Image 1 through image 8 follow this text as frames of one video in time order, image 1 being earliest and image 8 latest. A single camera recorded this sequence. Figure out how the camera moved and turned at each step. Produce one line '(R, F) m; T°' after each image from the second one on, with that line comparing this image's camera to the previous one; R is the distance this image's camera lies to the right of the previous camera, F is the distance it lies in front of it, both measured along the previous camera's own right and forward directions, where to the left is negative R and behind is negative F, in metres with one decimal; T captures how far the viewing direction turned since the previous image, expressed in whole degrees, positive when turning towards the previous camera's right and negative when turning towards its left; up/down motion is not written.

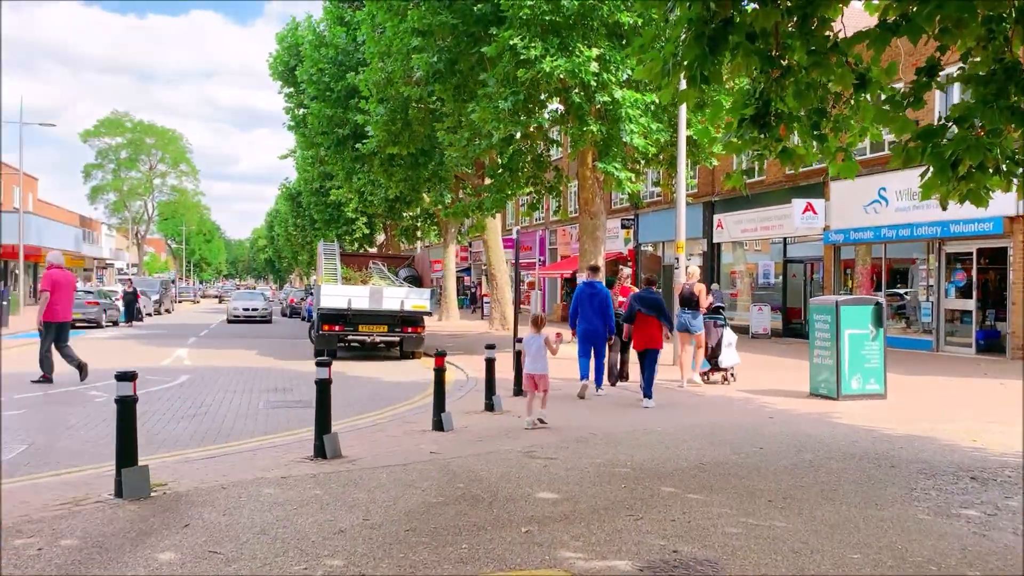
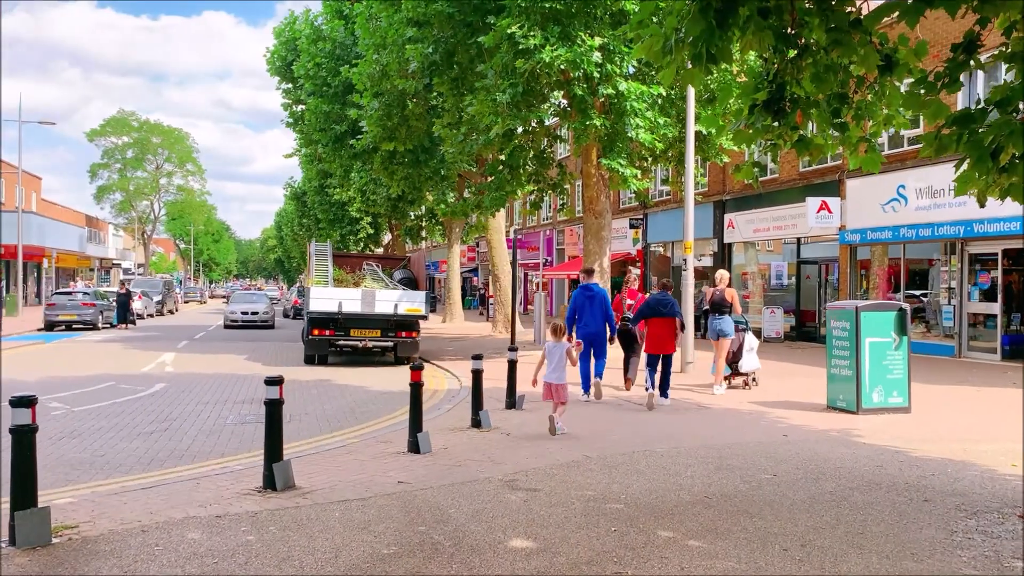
(+0.2, +0.8) m; -1°
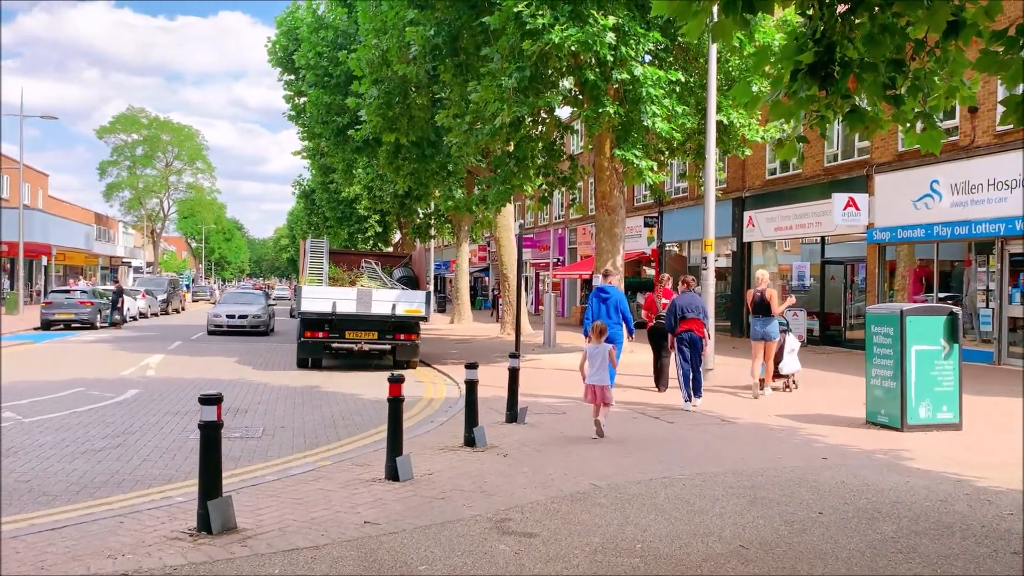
(+0.1, +1.0) m; -1°
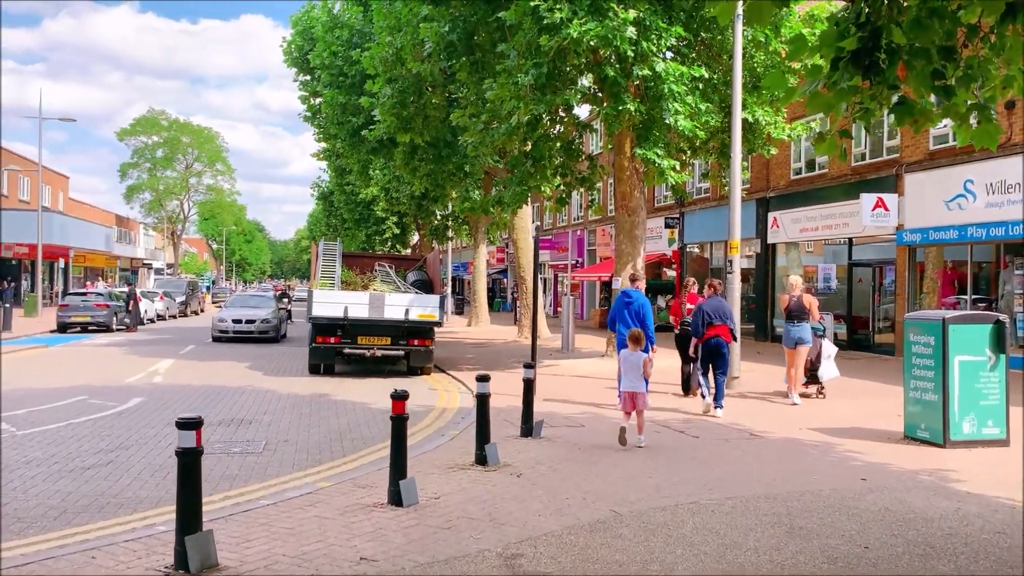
(0.0, +0.5) m; -1°
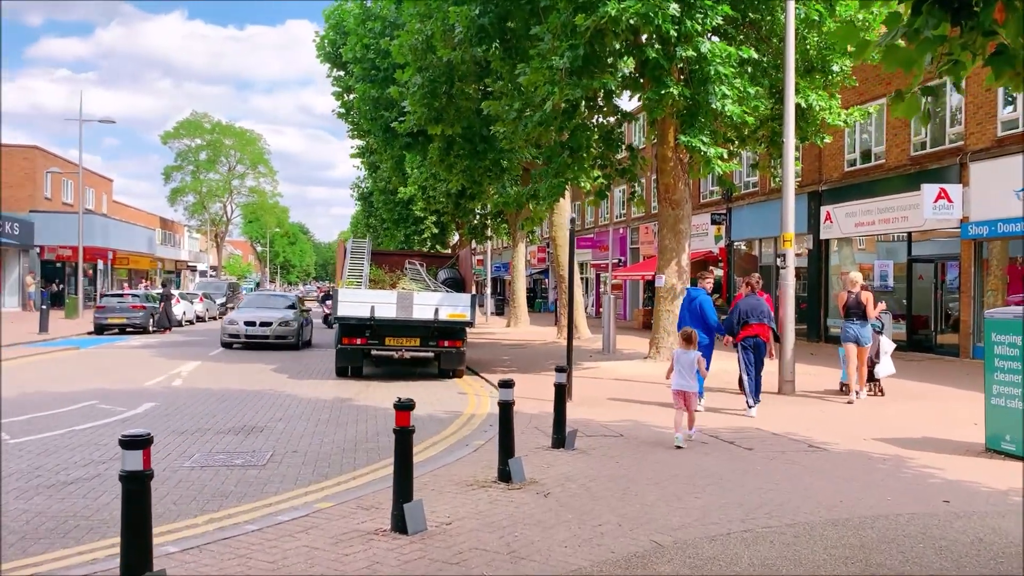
(+0.1, +0.8) m; -3°
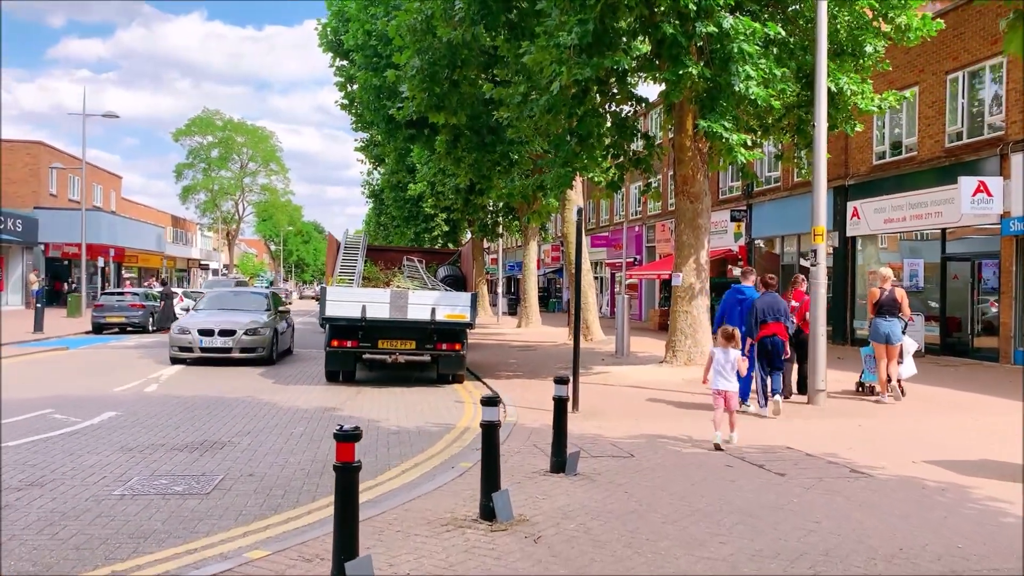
(+0.2, +1.0) m; -1°
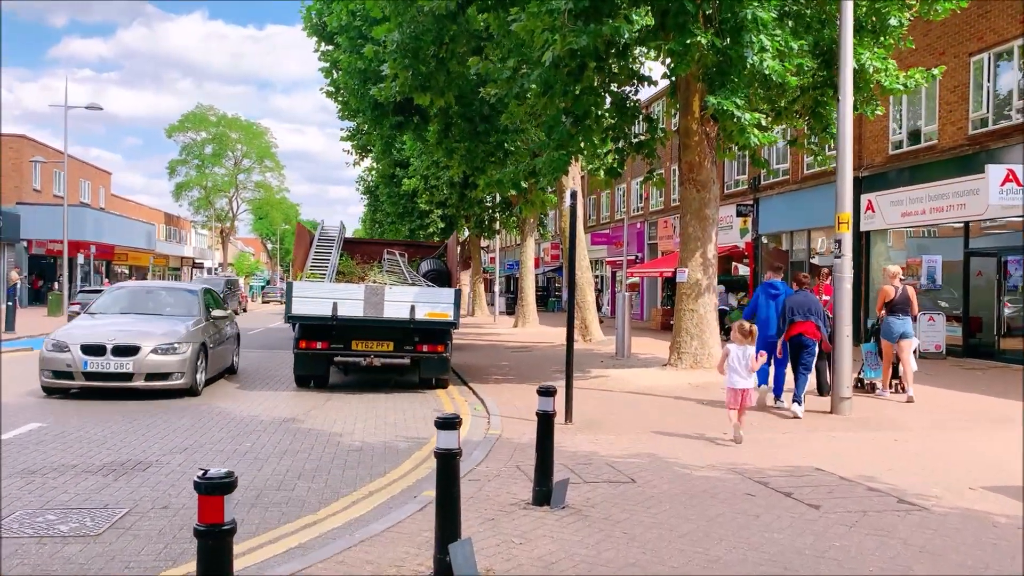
(+0.2, +1.2) m; 0°
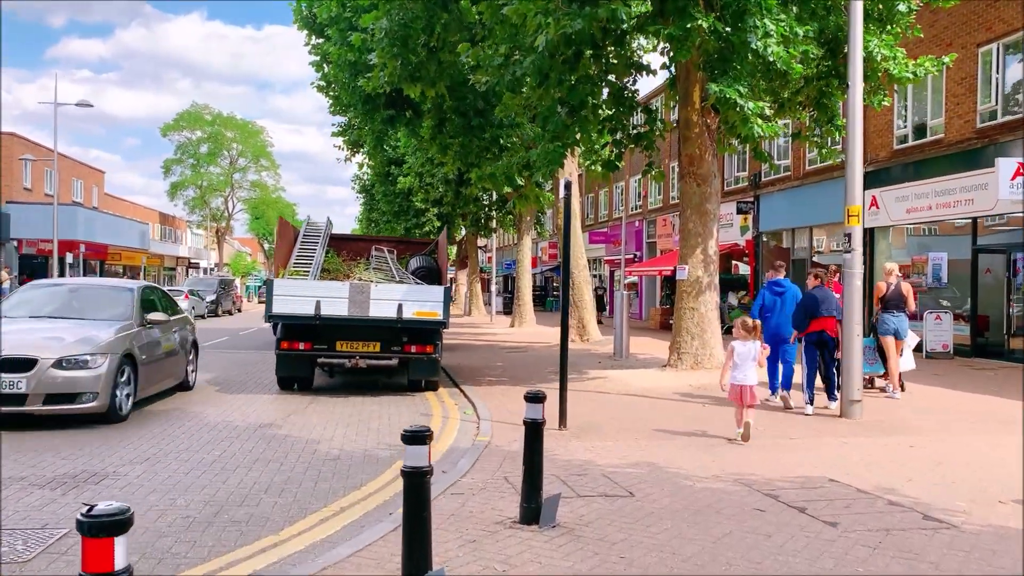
(+0.1, +0.5) m; 0°
